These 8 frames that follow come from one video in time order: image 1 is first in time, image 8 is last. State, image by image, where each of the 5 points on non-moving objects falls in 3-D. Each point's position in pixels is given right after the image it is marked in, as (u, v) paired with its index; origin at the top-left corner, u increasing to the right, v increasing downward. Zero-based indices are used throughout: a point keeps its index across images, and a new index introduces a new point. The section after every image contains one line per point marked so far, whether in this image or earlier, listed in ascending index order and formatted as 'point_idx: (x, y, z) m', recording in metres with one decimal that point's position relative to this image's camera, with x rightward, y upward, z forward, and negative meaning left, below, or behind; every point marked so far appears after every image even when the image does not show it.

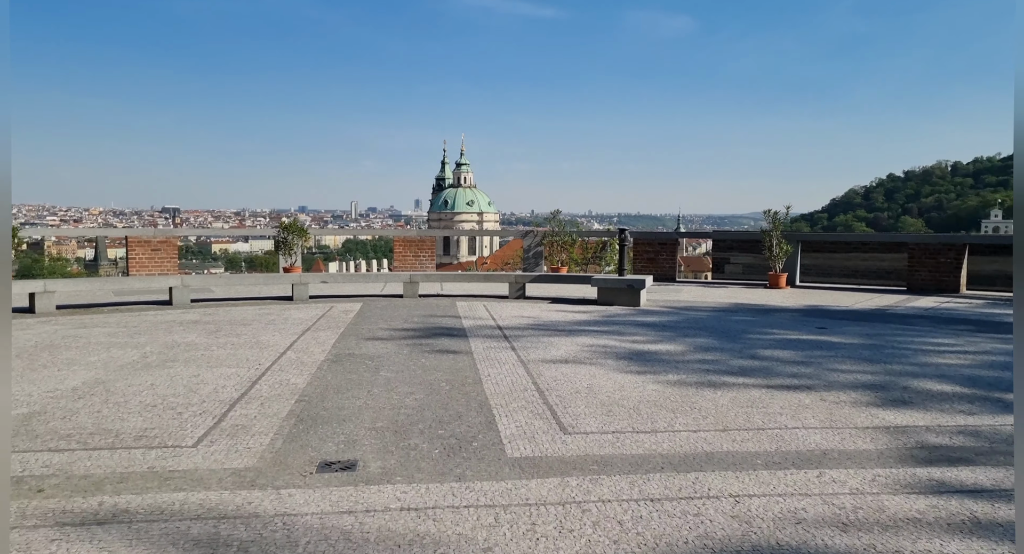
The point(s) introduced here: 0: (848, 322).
0: (+4.6, -0.6, +10.4) m
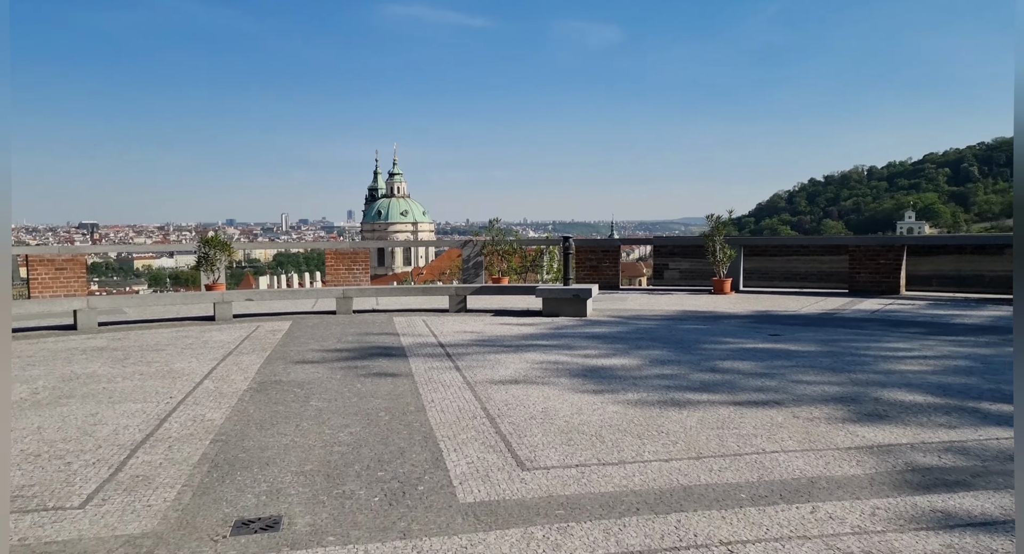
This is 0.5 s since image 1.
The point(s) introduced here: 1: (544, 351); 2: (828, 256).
0: (+3.9, -0.7, +10.1) m
1: (+0.4, -0.8, +8.4) m
2: (+6.5, +0.4, +15.5) m
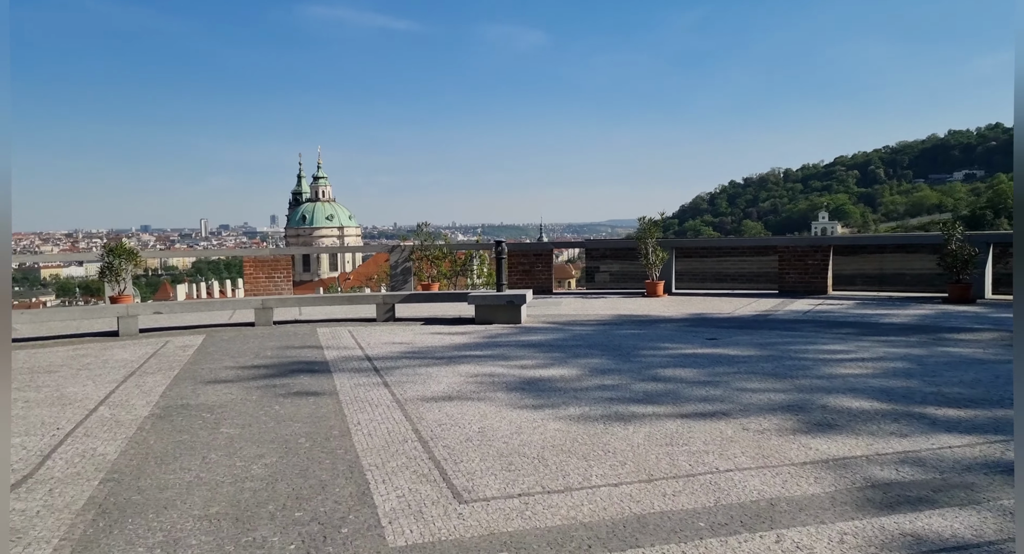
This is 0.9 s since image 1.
0: (+3.0, -0.7, +10.0) m
1: (-0.4, -0.9, +7.9) m
2: (+5.1, +0.4, +15.6) m
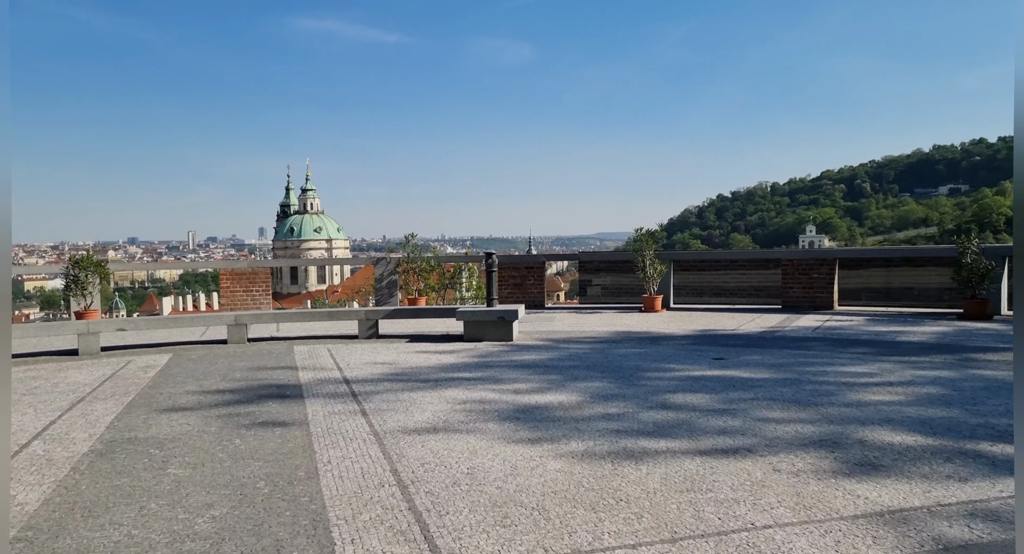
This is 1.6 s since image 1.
0: (+2.9, -0.9, +9.3) m
1: (-0.4, -1.1, +7.2) m
2: (+4.9, +0.1, +15.0) m
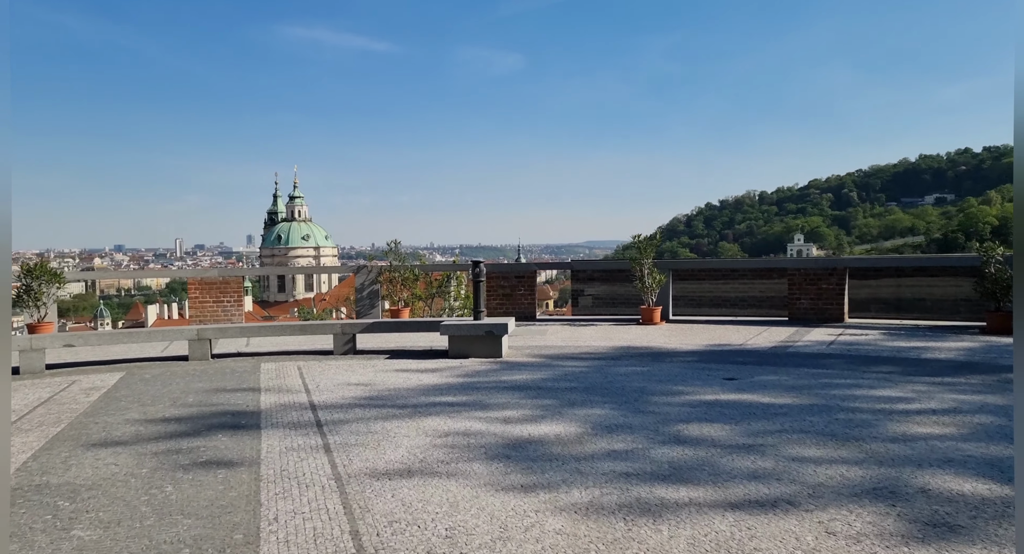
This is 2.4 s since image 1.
0: (+2.8, -1.0, +8.5) m
1: (-0.5, -1.2, +6.3) m
2: (+4.7, -0.1, +14.2) m
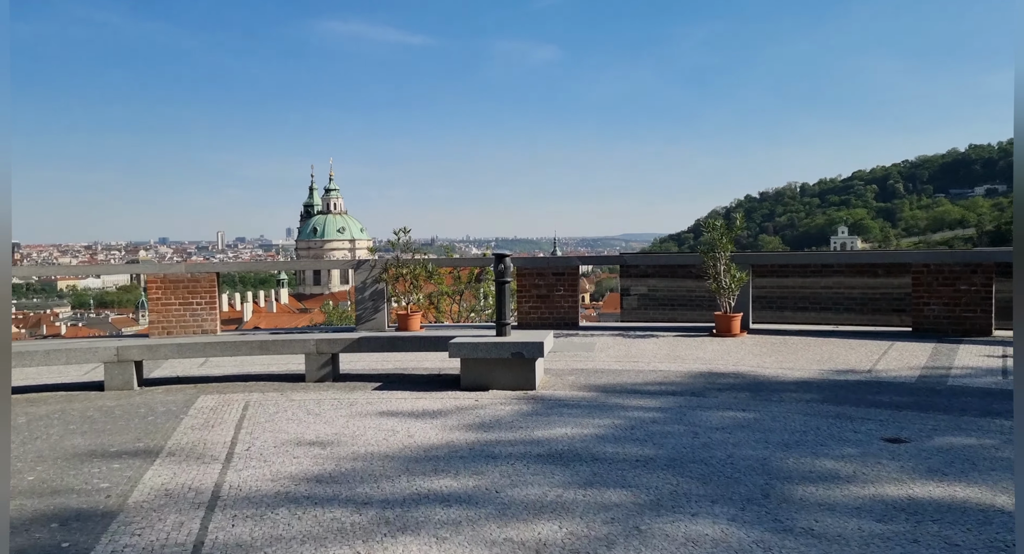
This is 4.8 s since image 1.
0: (+3.0, -1.0, +5.5) m
1: (-0.3, -1.2, +3.5) m
2: (+5.2, 0.0, +11.1) m
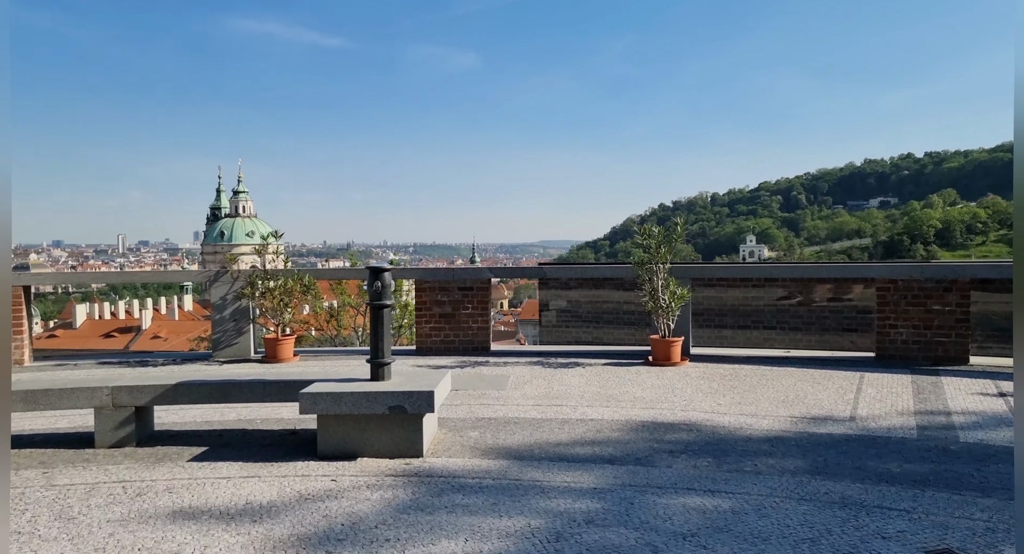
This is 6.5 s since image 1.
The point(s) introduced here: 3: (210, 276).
0: (+2.4, -1.2, +3.9) m
1: (-0.8, -1.3, +1.5) m
2: (+3.9, -0.2, +9.7) m
3: (-3.9, 0.0, +9.9) m
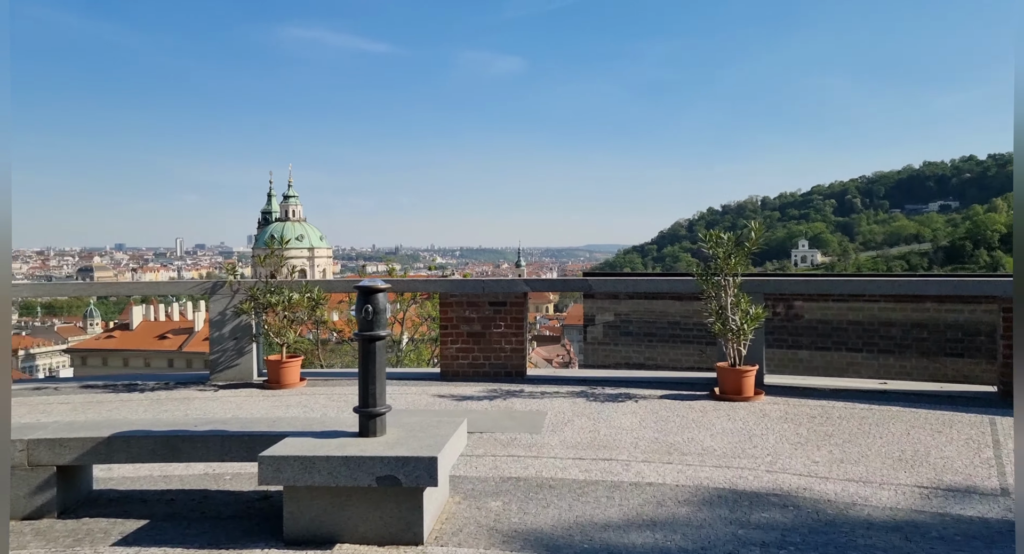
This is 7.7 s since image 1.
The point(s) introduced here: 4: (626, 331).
0: (+2.4, -1.3, +2.4) m
1: (-0.8, -1.4, +0.2) m
2: (+4.4, -0.4, +8.0) m
3: (-3.4, -0.1, +8.8) m
4: (+1.4, -0.7, +9.2) m
